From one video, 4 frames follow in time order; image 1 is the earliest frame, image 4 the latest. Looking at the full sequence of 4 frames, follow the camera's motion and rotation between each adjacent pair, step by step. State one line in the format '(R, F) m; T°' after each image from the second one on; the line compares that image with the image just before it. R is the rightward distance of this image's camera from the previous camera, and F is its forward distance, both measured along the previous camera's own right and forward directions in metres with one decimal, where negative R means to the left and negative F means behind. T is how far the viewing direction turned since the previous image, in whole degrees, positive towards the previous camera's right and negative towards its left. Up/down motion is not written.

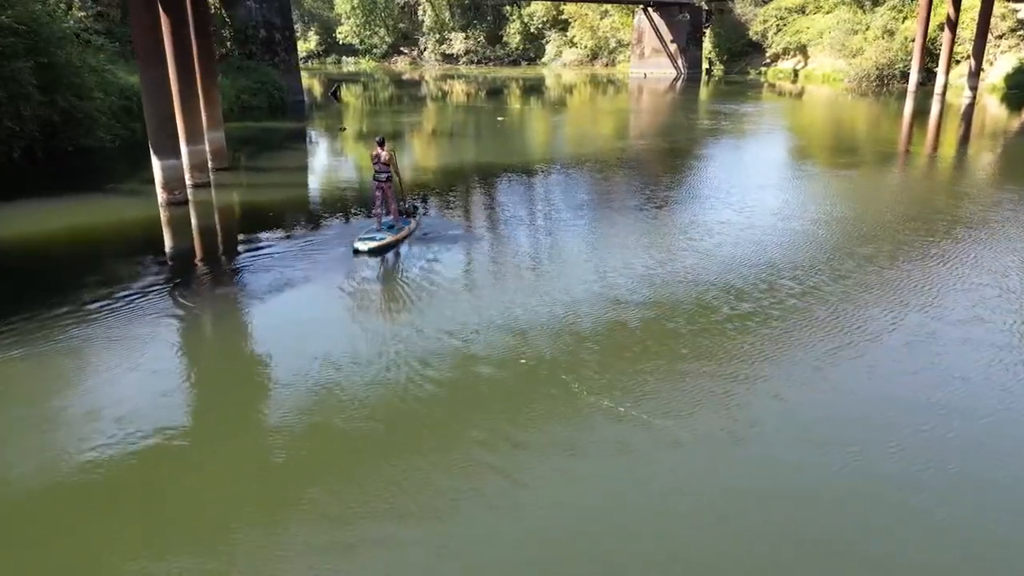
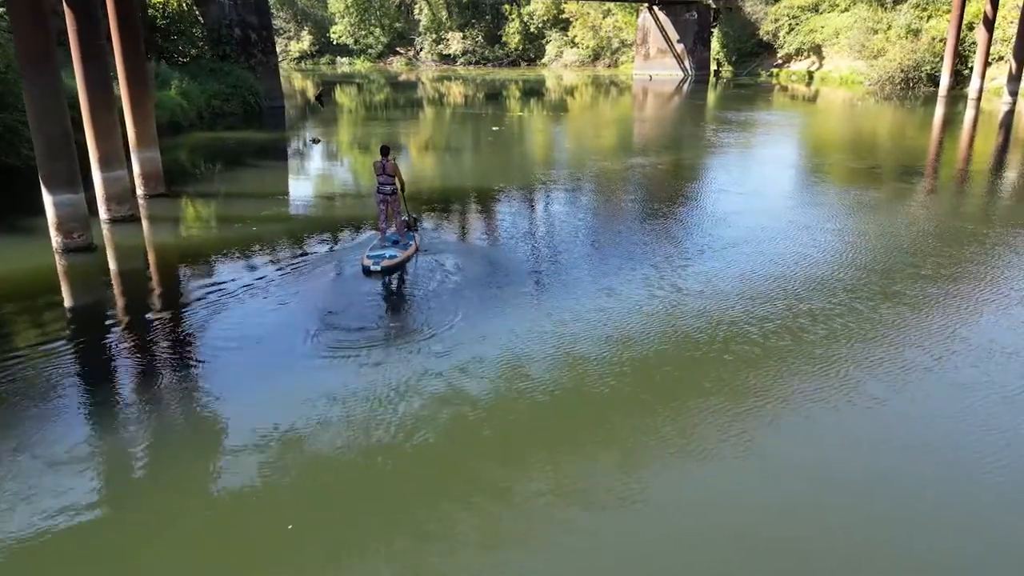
(0.0, +1.4) m; 0°
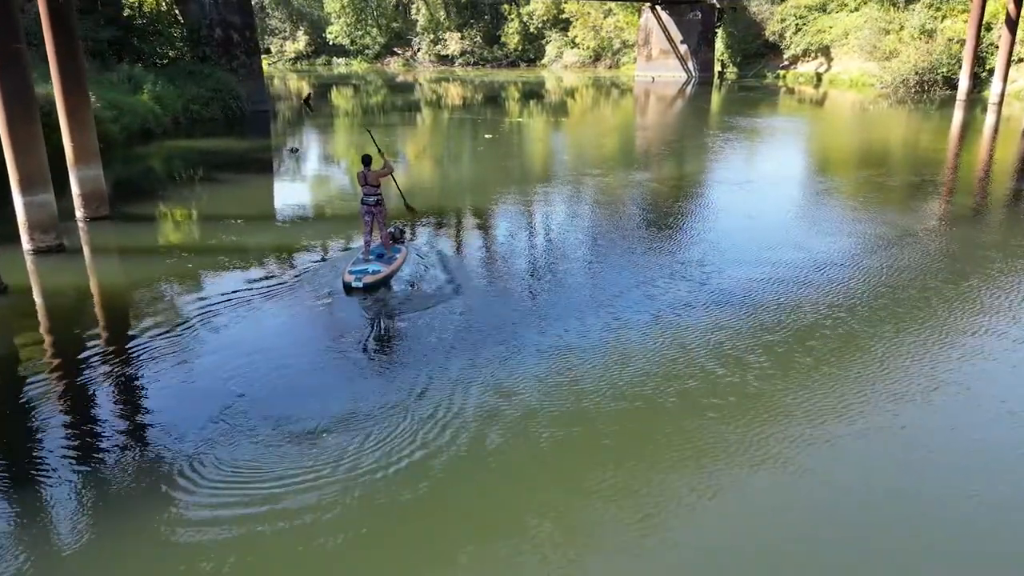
(+0.1, +0.8) m; 0°
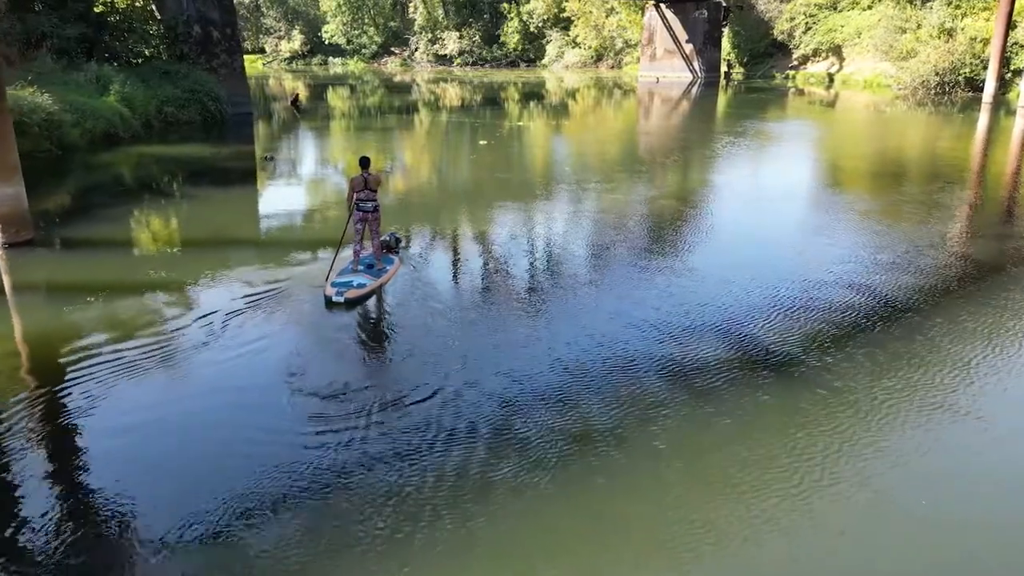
(0.0, +0.9) m; 0°
